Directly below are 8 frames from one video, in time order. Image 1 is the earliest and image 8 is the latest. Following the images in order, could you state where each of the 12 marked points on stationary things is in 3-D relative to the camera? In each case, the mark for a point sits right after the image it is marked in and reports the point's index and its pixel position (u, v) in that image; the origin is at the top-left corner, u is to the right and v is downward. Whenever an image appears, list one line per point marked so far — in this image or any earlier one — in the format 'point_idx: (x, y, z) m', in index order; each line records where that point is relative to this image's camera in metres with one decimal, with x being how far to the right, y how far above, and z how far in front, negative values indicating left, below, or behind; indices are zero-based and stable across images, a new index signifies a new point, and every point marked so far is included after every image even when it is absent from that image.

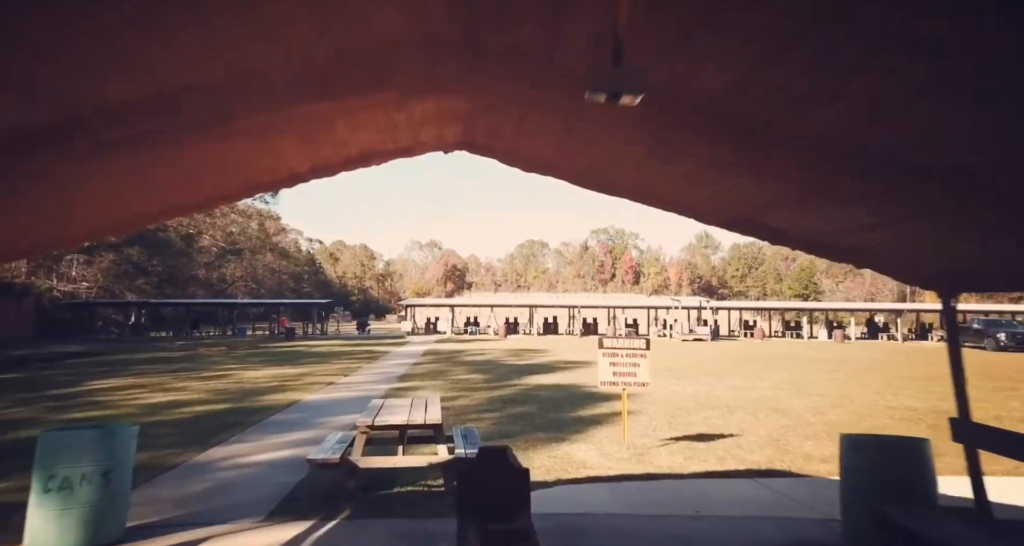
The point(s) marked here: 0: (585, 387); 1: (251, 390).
0: (+1.2, -1.9, +10.5) m
1: (-4.4, -2.0, +10.7) m
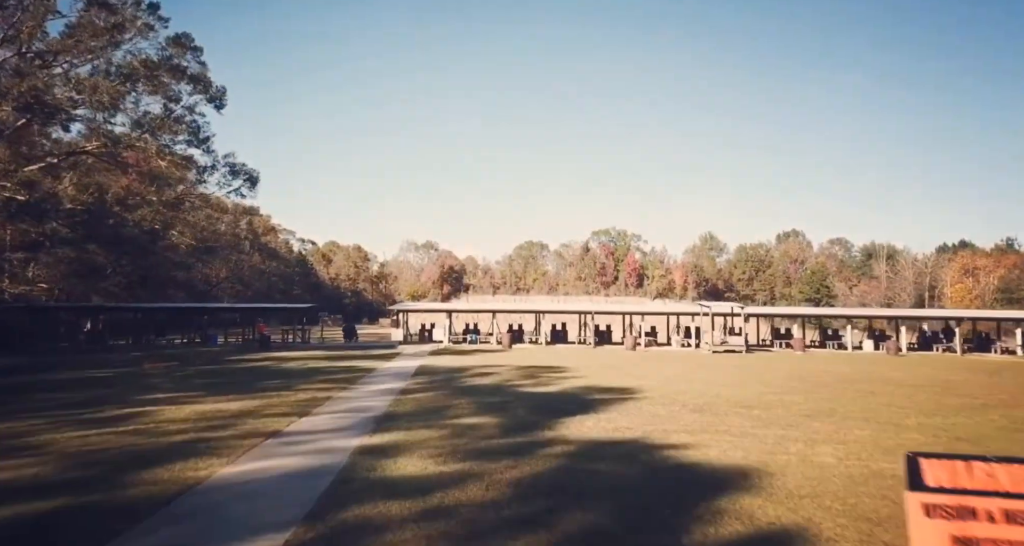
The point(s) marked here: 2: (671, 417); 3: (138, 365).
0: (+1.6, -1.9, +6.8) m
1: (-4.0, -2.0, +7.0) m
2: (+2.3, -2.1, +9.2) m
3: (-11.8, -2.8, +19.9) m
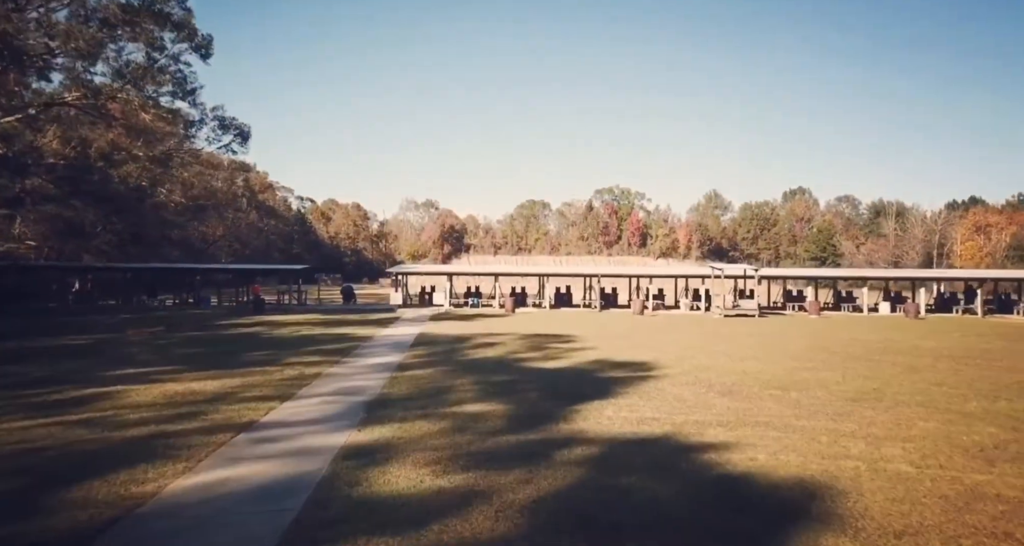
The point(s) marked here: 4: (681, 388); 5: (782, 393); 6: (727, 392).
0: (+1.7, -1.6, +5.8) m
1: (-3.9, -1.7, +5.9) m
2: (+2.4, -1.7, +8.2) m
3: (-11.7, -1.7, +18.9) m
4: (+2.5, -1.7, +9.2) m
5: (+3.8, -1.7, +8.9) m
6: (+3.0, -1.7, +8.9) m
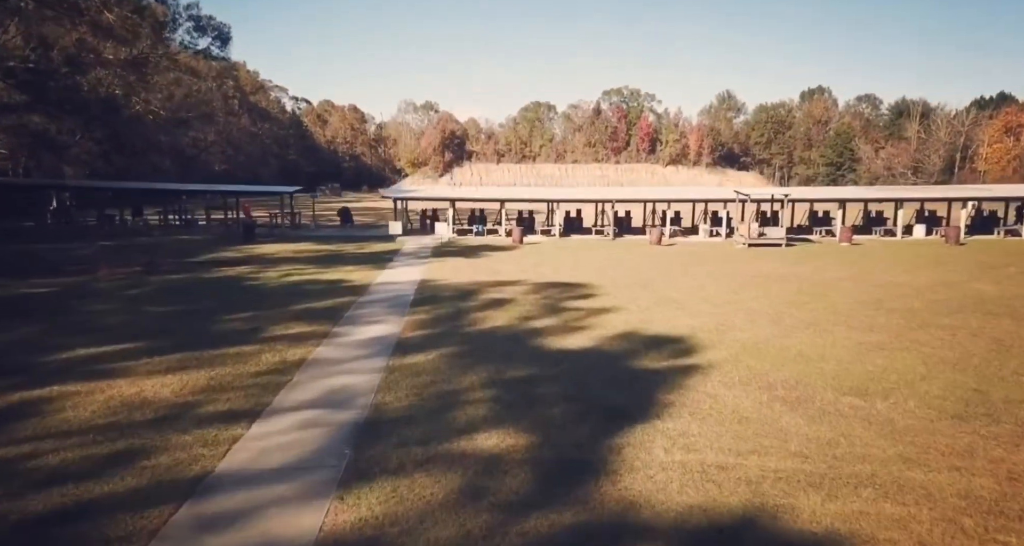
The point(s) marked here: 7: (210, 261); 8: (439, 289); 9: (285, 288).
0: (+1.9, -1.9, +4.1) m
1: (-3.7, -1.9, +4.4) m
2: (+2.7, -1.6, +6.5) m
3: (-11.4, +0.1, +17.2) m
4: (+2.7, -1.4, +7.5) m
5: (+4.0, -1.5, +7.2) m
6: (+3.3, -1.5, +7.2) m
7: (-9.0, +0.3, +18.9) m
8: (-1.7, -0.3, +14.7) m
9: (-5.3, -0.3, +14.8) m
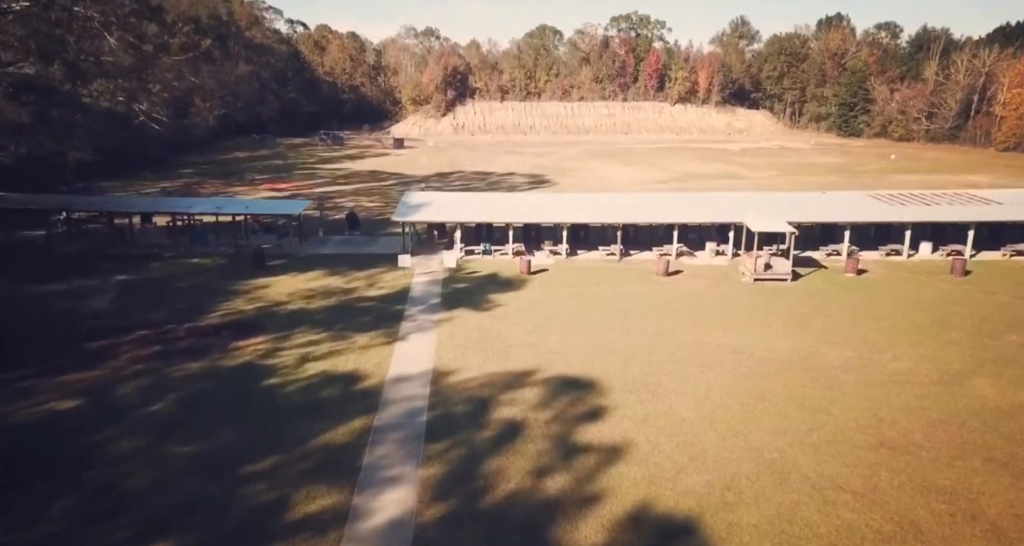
0: (+2.1, -5.8, +4.6) m
1: (-3.5, -5.8, +4.9) m
2: (+2.9, -5.2, +7.0) m
3: (-11.1, -2.1, +17.3) m
4: (+2.9, -4.9, +7.9) m
5: (+4.3, -5.0, +7.6) m
6: (+3.5, -5.0, +7.6) m
7: (-8.7, -1.6, +19.0) m
8: (-1.4, -2.8, +14.9) m
9: (-5.0, -2.8, +15.0) m
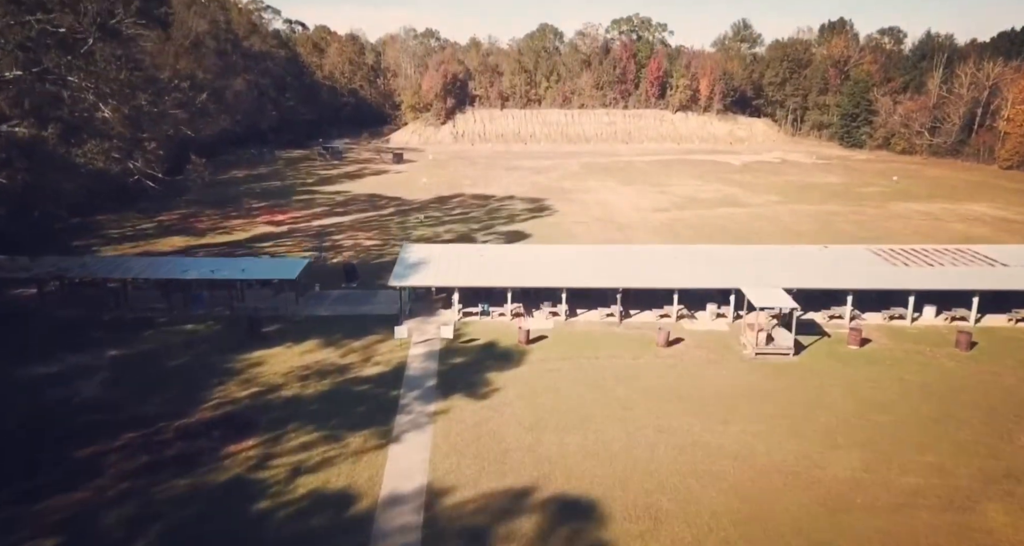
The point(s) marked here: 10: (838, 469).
0: (+2.1, -8.9, +4.3) m
1: (-3.6, -8.9, +4.5) m
2: (+2.8, -8.2, +6.6) m
3: (-11.2, -4.9, +16.9) m
4: (+2.8, -7.9, +7.6) m
5: (+4.2, -8.1, +7.3) m
6: (+3.4, -8.0, +7.3) m
7: (-8.8, -4.5, +18.6) m
8: (-1.5, -5.8, +14.5) m
9: (-5.1, -5.8, +14.6) m
10: (+8.8, -5.3, +16.9) m
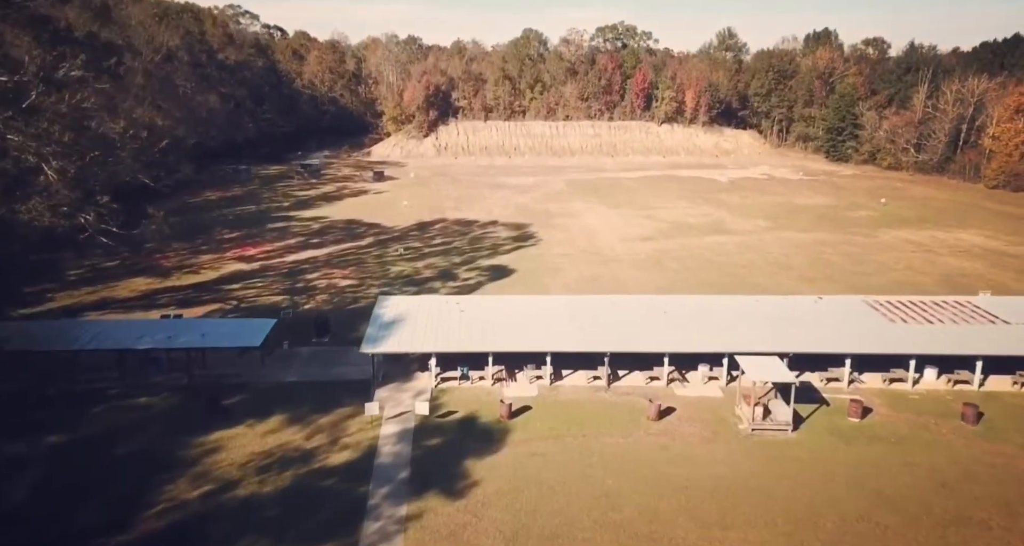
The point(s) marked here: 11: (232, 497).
0: (+1.8, -11.5, +2.6) m
1: (-3.8, -11.5, +2.7) m
2: (+2.5, -10.9, +4.9) m
3: (-11.7, -7.6, +14.9) m
4: (+2.5, -10.5, +5.9) m
5: (+3.9, -10.7, +5.6) m
6: (+3.1, -10.6, +5.6) m
7: (-9.3, -7.1, +16.6) m
8: (-1.9, -8.4, +12.7) m
9: (-5.6, -8.4, +12.8) m
10: (+8.3, -7.8, +15.4) m
11: (-8.3, -6.6, +18.4) m
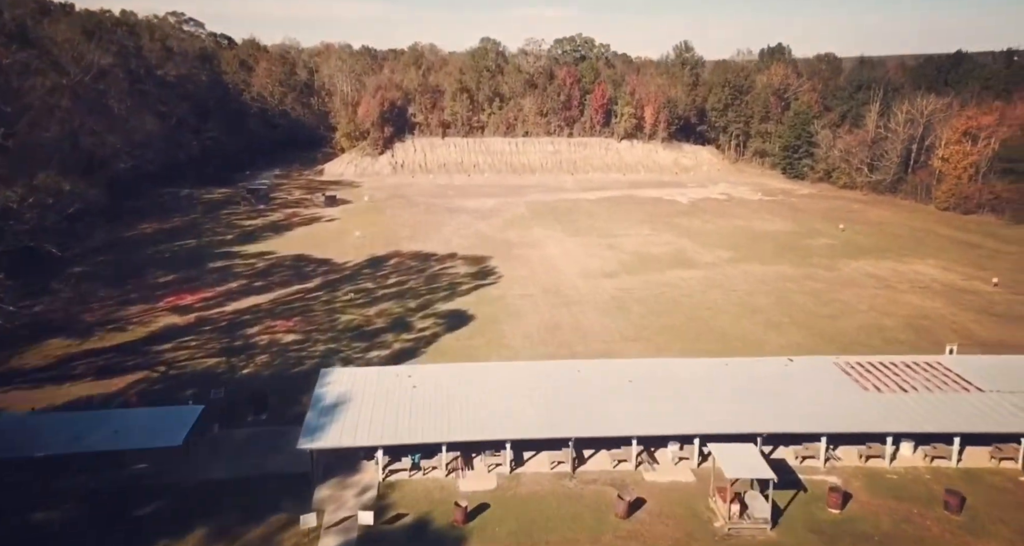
0: (+1.7, -14.4, +0.4) m
1: (-3.9, -14.5, +0.2) m
2: (+2.3, -13.8, +2.8) m
3: (-12.6, -10.6, +11.9) m
4: (+2.2, -13.5, +3.8) m
5: (+3.5, -13.6, +3.6) m
6: (+2.8, -13.5, +3.5) m
7: (-10.3, -10.1, +13.8) m
8: (-2.7, -11.4, +10.3) m
9: (-6.4, -11.4, +10.1) m
10: (+7.3, -10.7, +13.6) m
11: (-9.5, -9.7, +15.6) m
